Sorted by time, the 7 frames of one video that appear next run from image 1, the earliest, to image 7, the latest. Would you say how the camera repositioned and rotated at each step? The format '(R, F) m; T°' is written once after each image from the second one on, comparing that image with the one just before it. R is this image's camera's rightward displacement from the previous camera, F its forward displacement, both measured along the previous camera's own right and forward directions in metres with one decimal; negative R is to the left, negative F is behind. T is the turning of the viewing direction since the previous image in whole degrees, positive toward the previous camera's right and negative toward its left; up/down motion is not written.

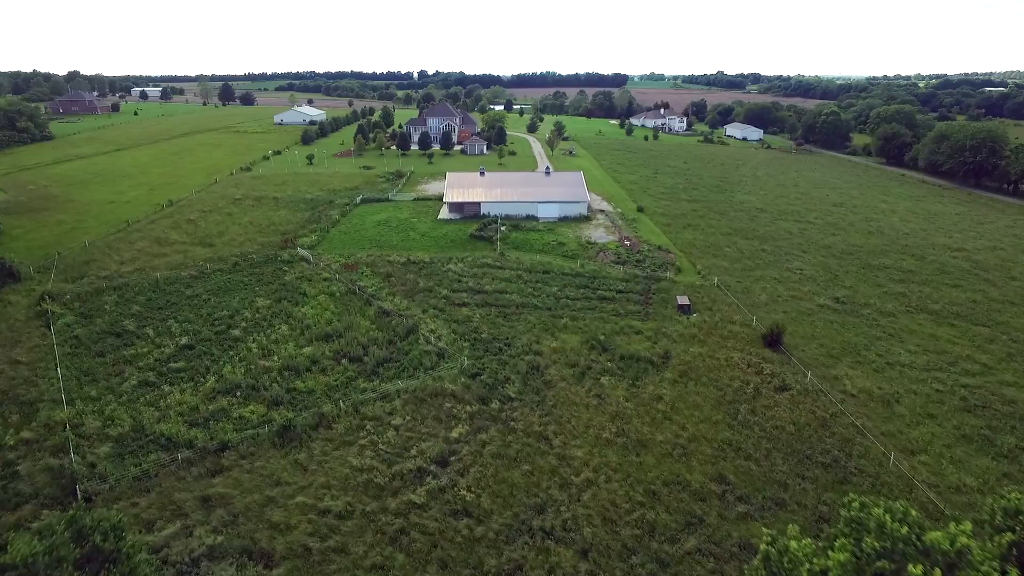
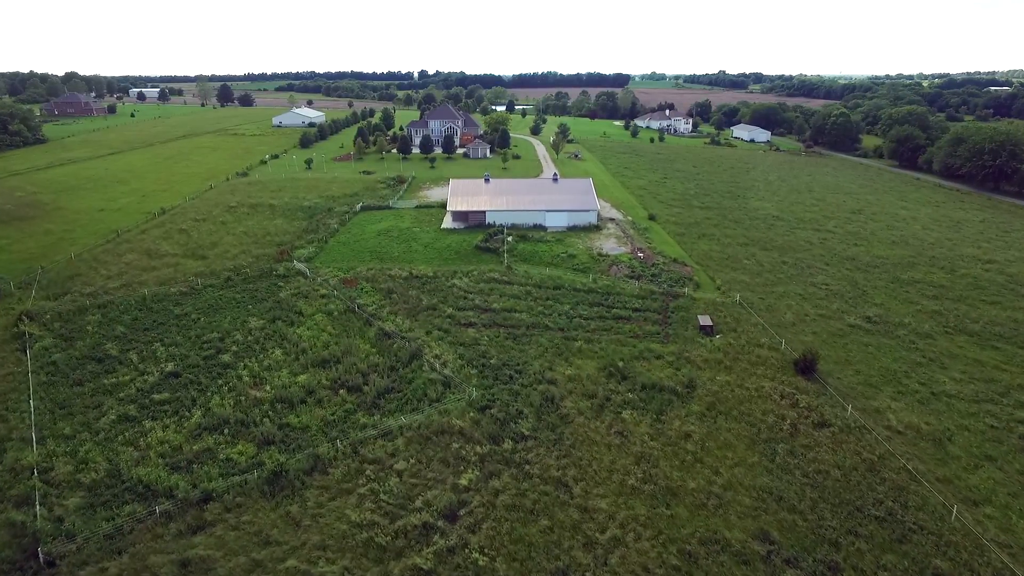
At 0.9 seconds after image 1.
(-0.4, +1.9) m; 0°
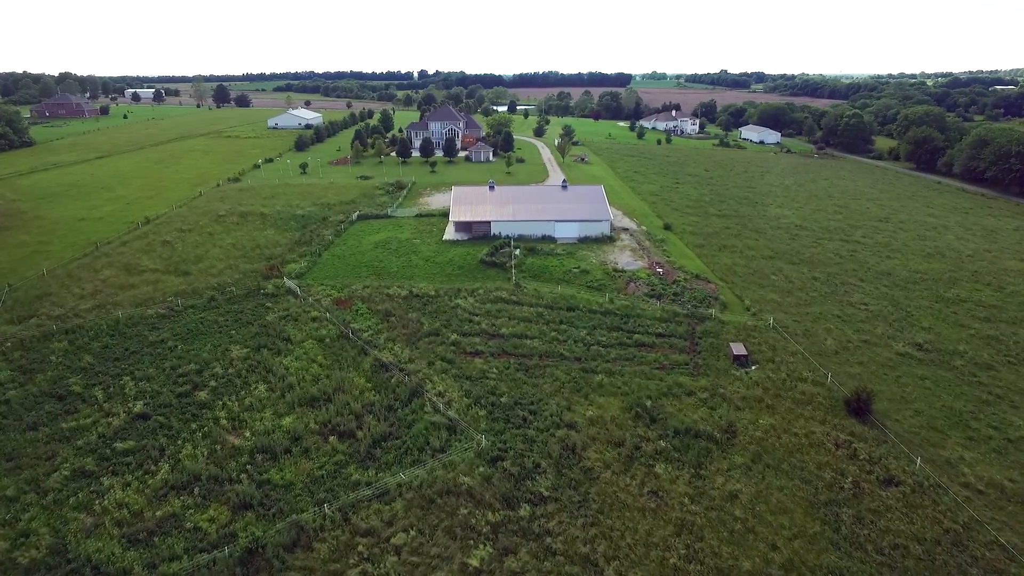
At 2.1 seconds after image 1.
(-0.5, +2.8) m; 0°
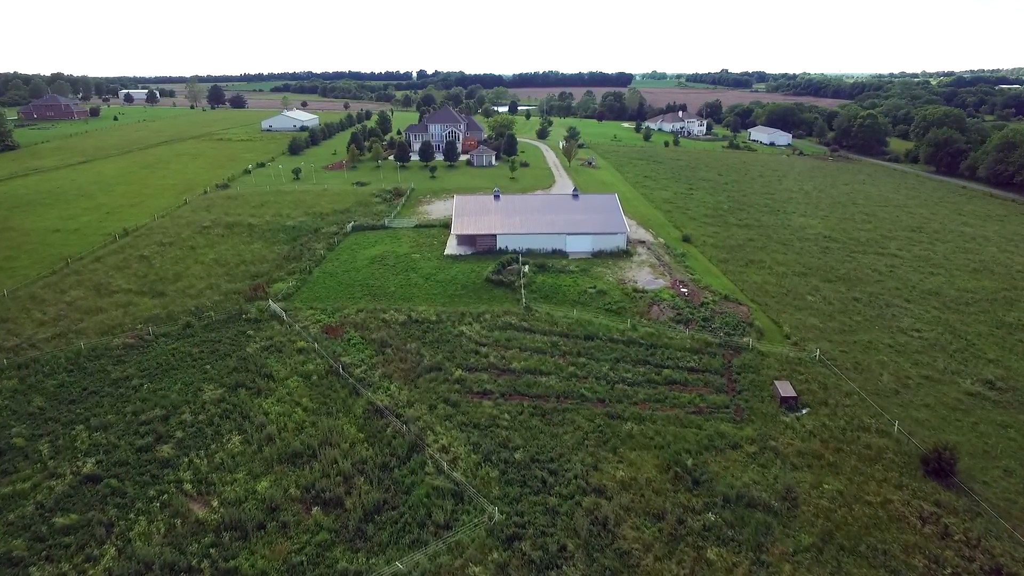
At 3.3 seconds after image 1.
(-0.5, +3.2) m; 0°
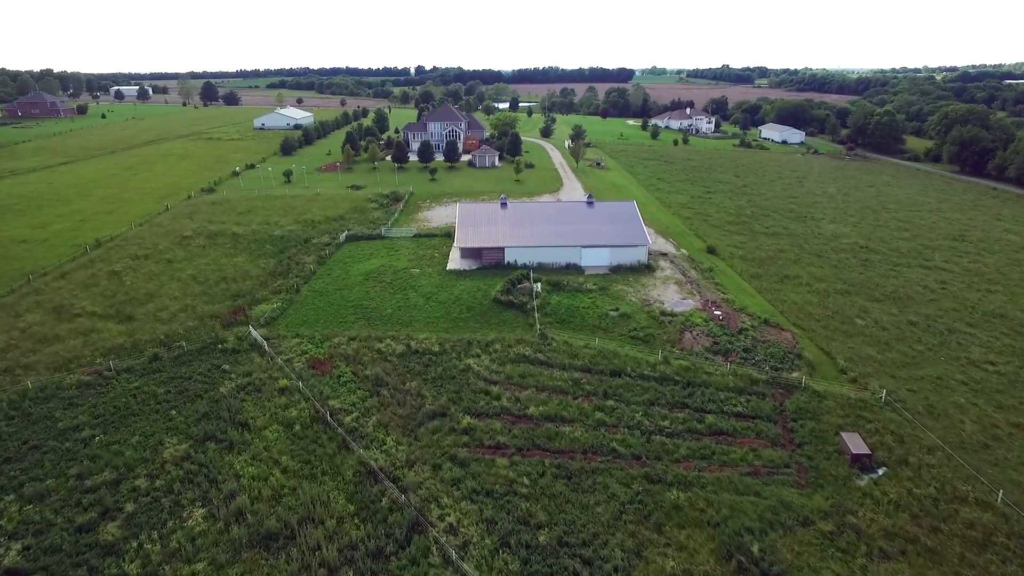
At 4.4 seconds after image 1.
(-0.6, +3.5) m; 0°
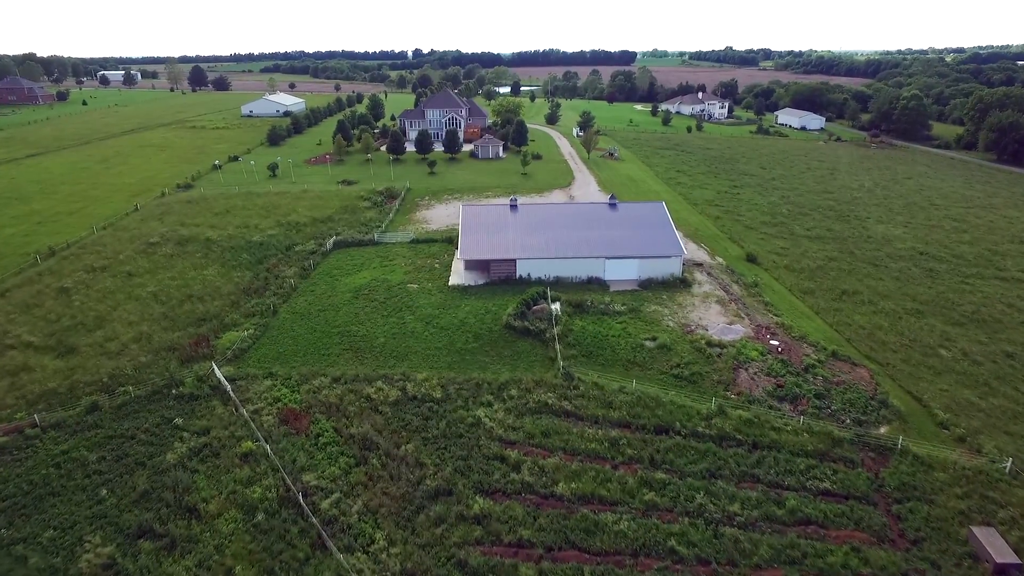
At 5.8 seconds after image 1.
(-0.6, +4.6) m; 0°
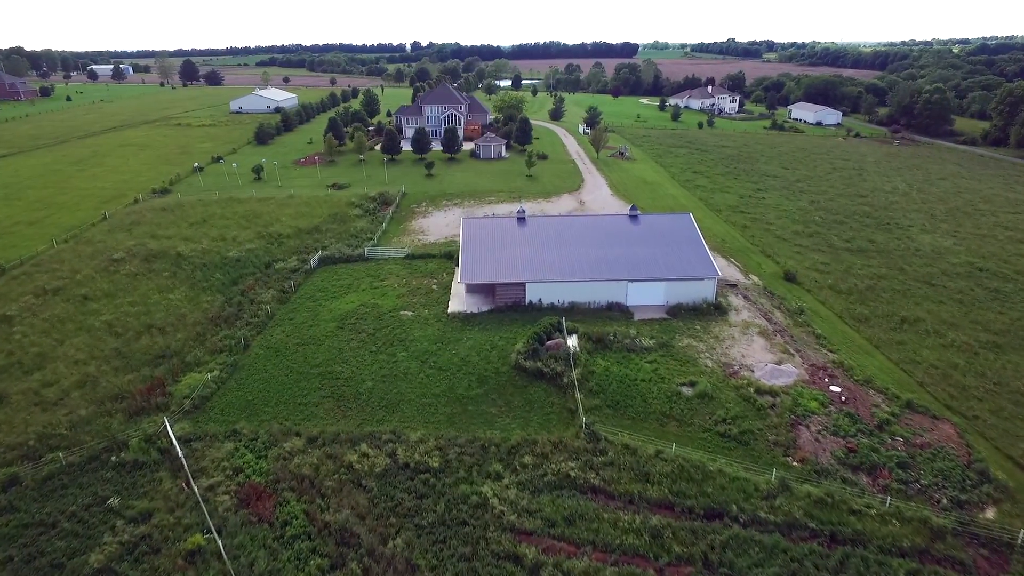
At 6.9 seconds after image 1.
(-0.4, +3.7) m; 0°
